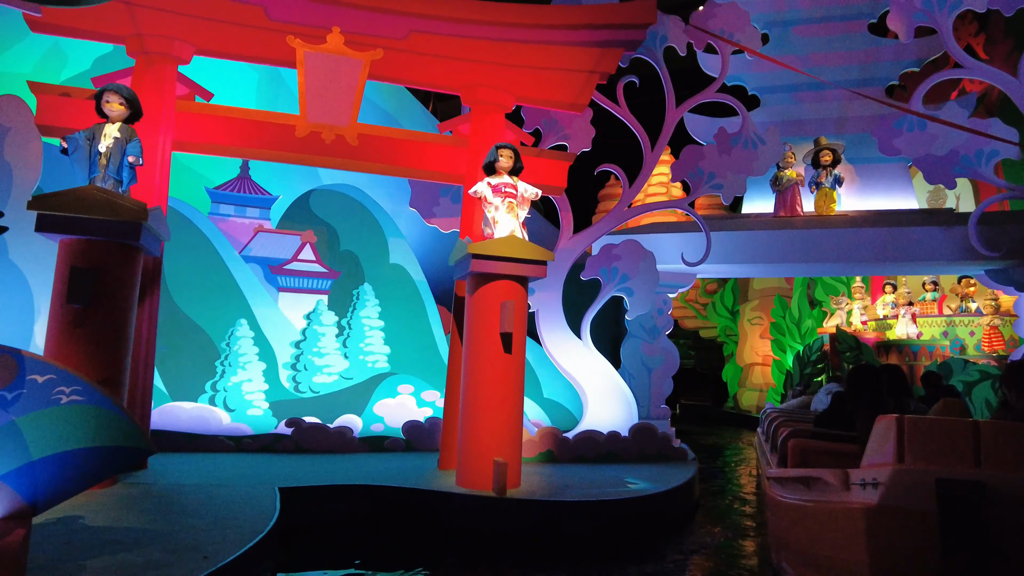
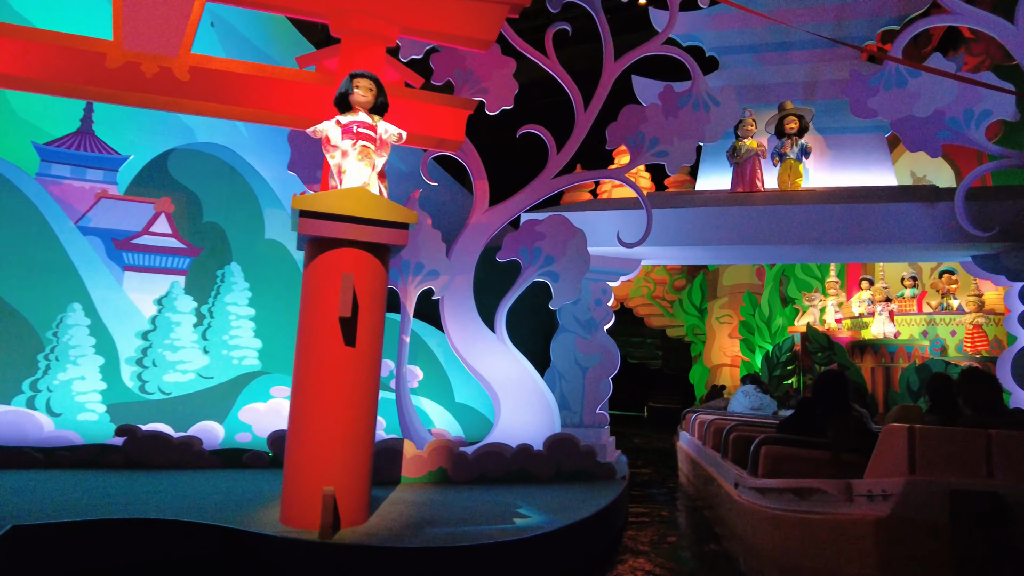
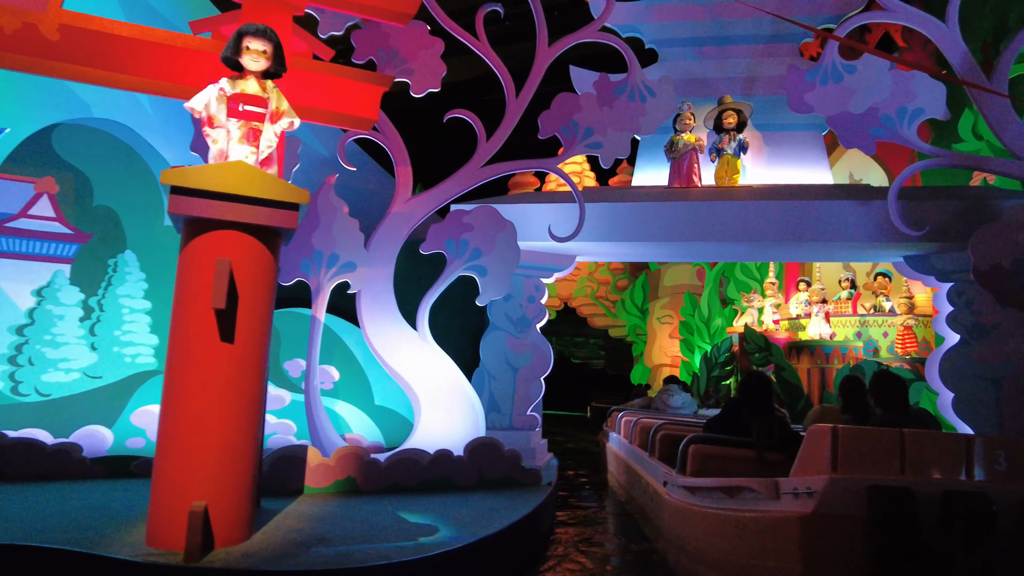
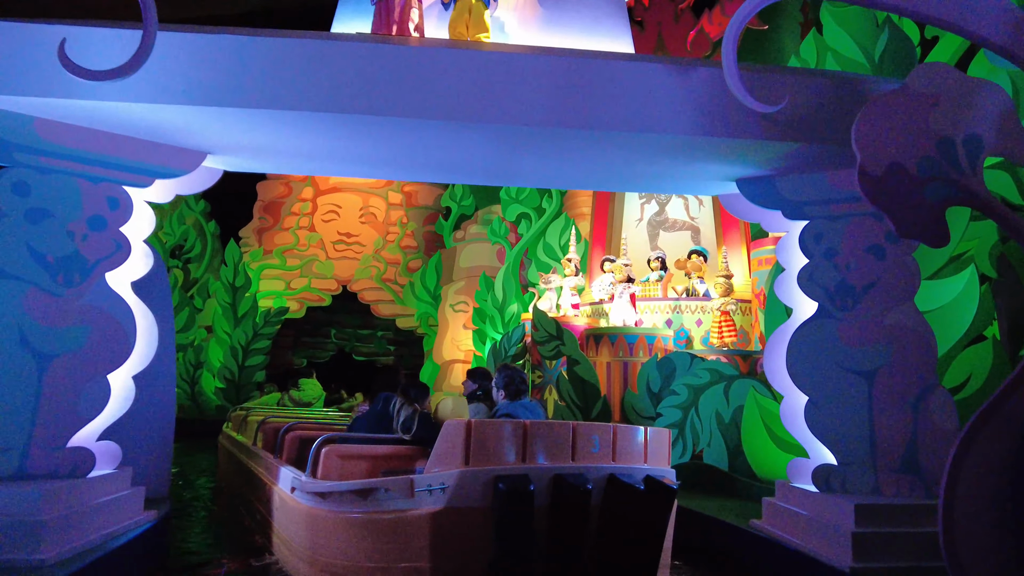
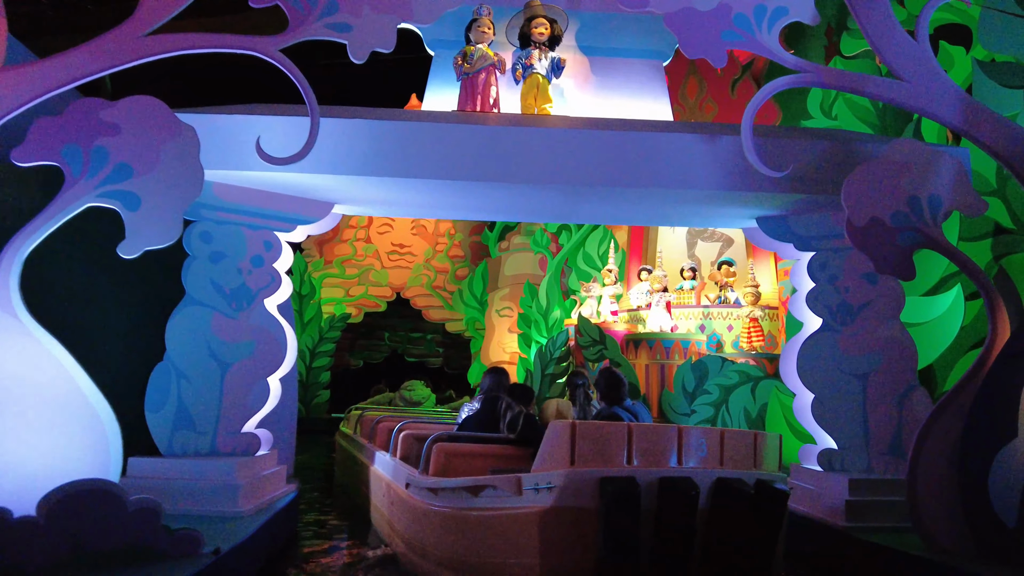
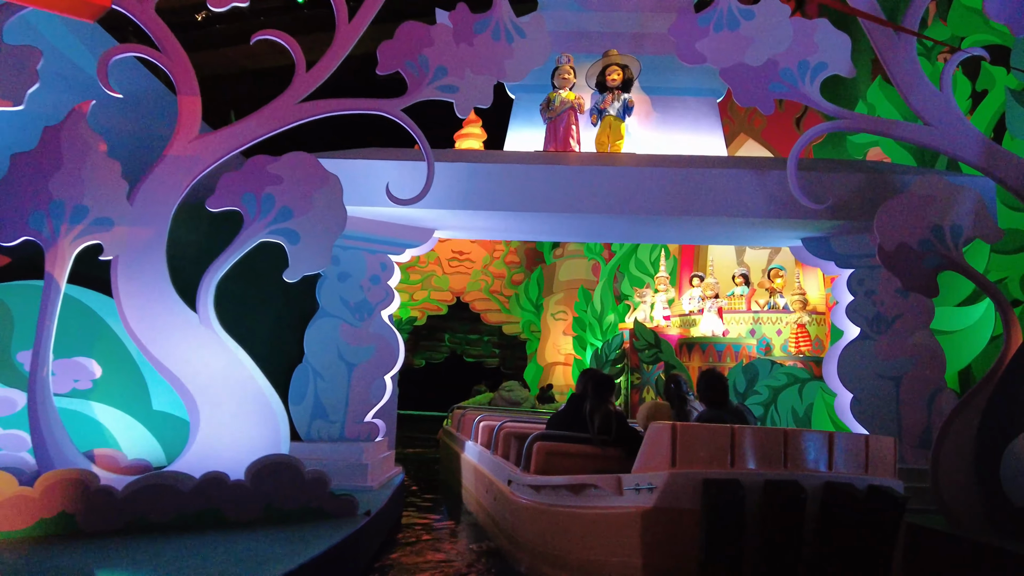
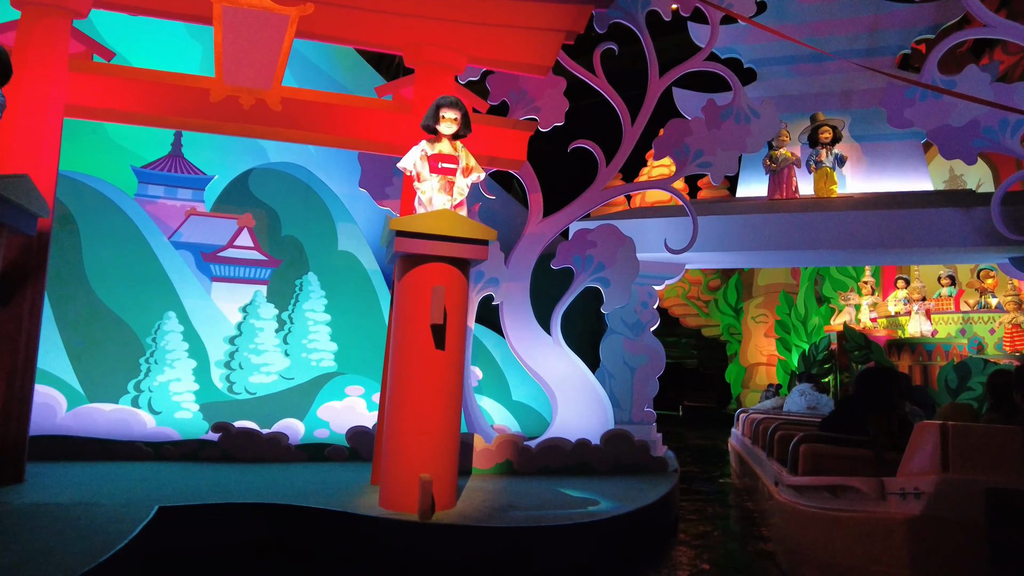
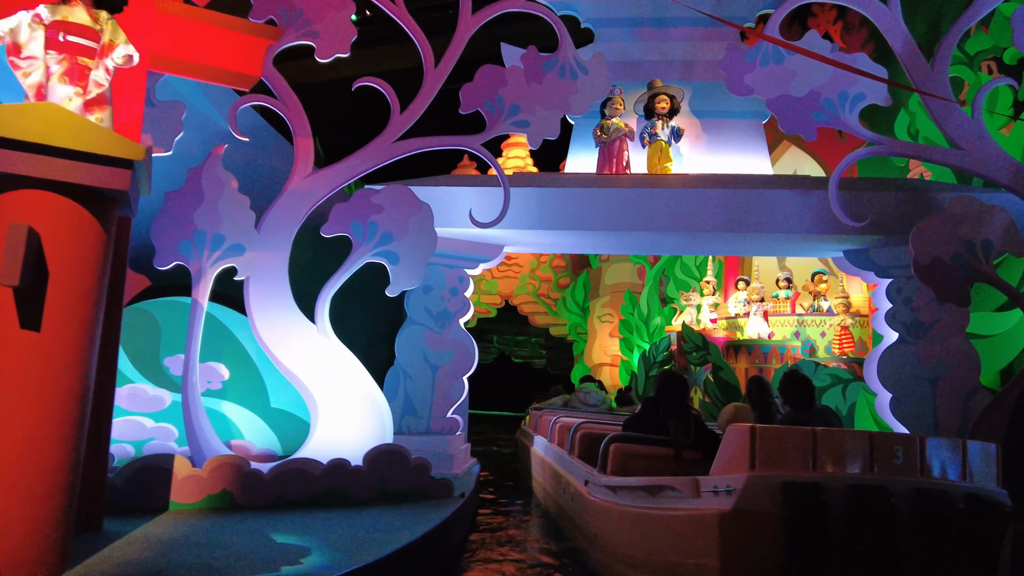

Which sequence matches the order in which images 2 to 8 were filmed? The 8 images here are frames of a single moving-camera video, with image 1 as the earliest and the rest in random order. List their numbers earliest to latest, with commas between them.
7, 2, 3, 8, 6, 5, 4
